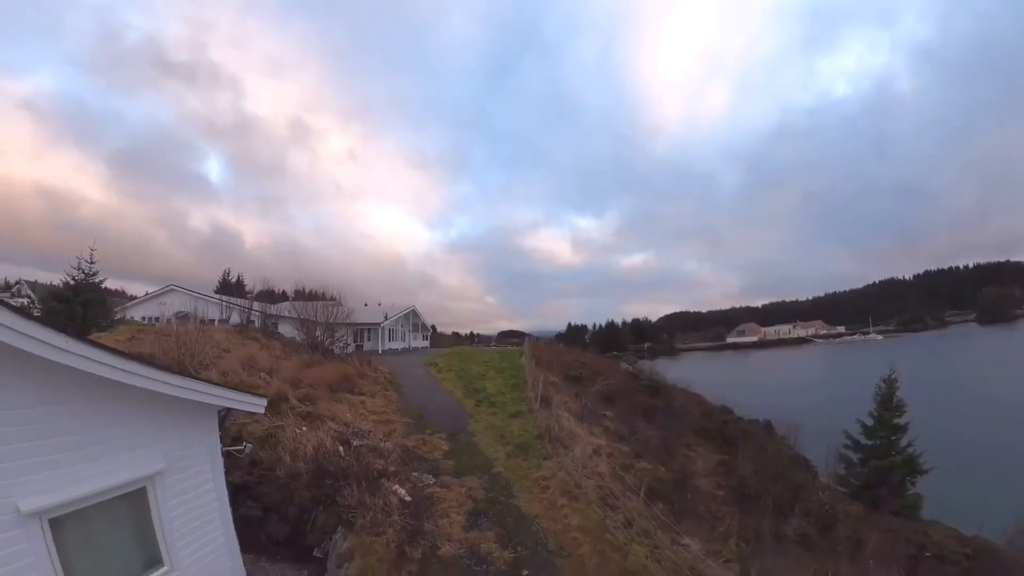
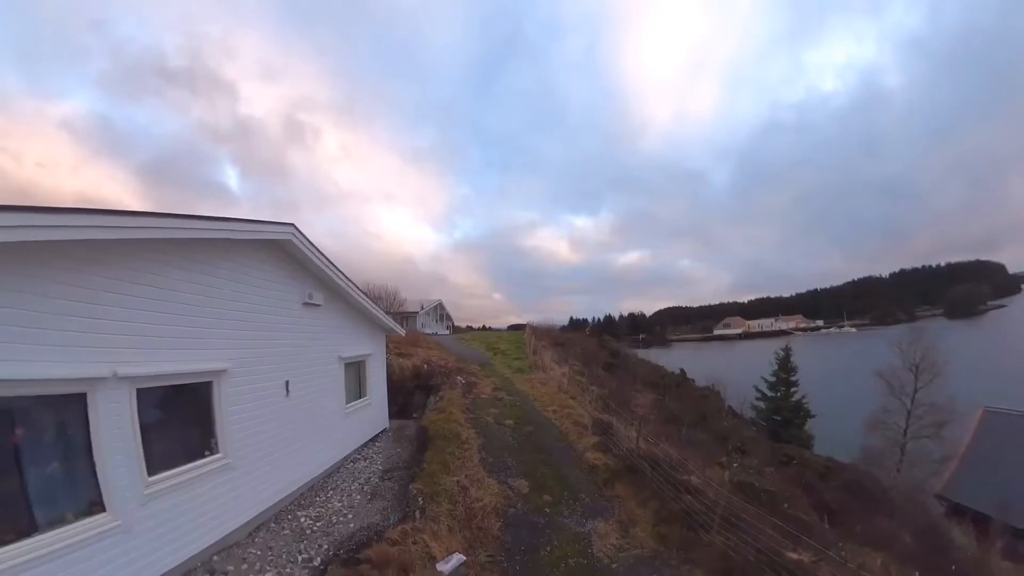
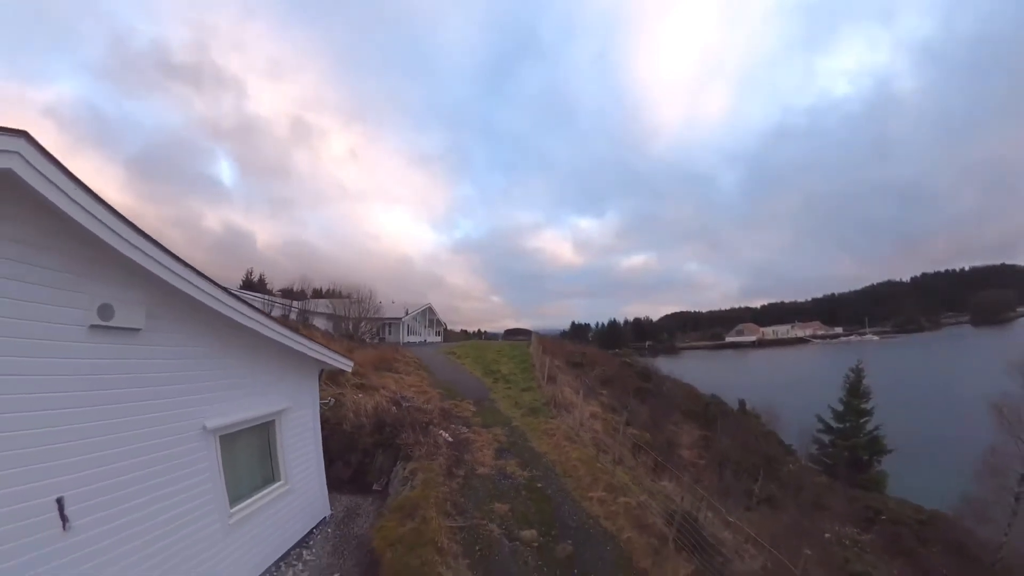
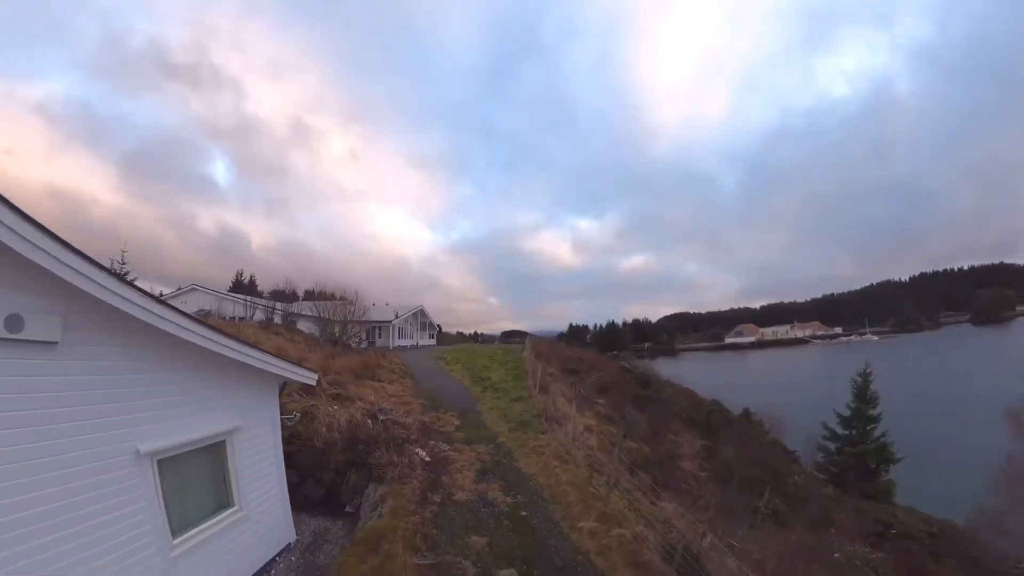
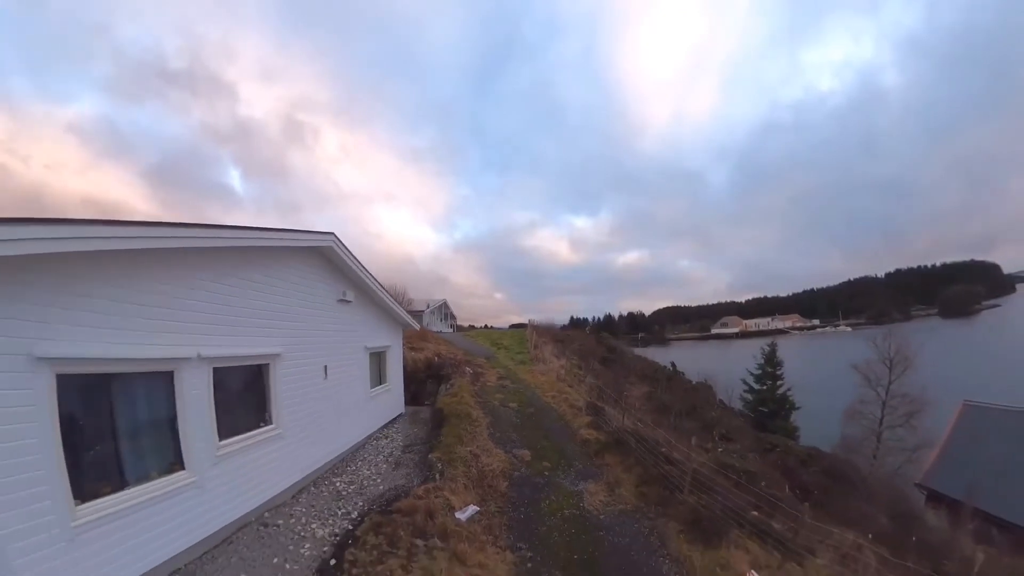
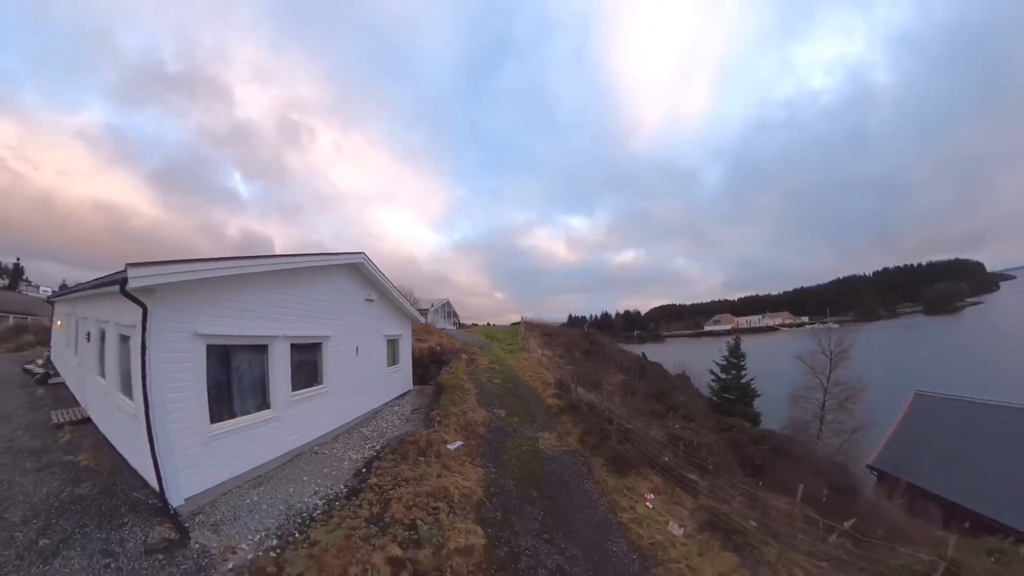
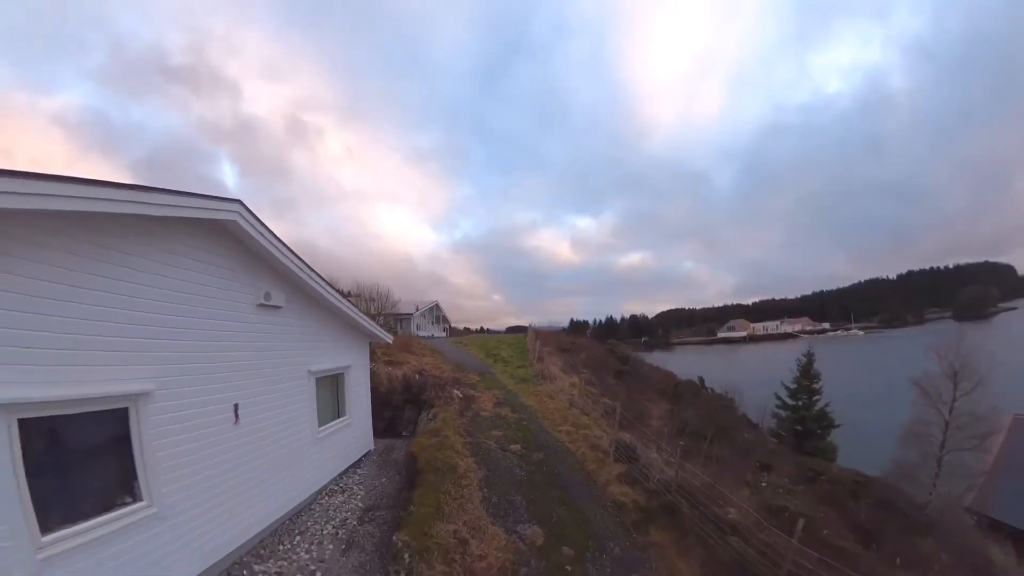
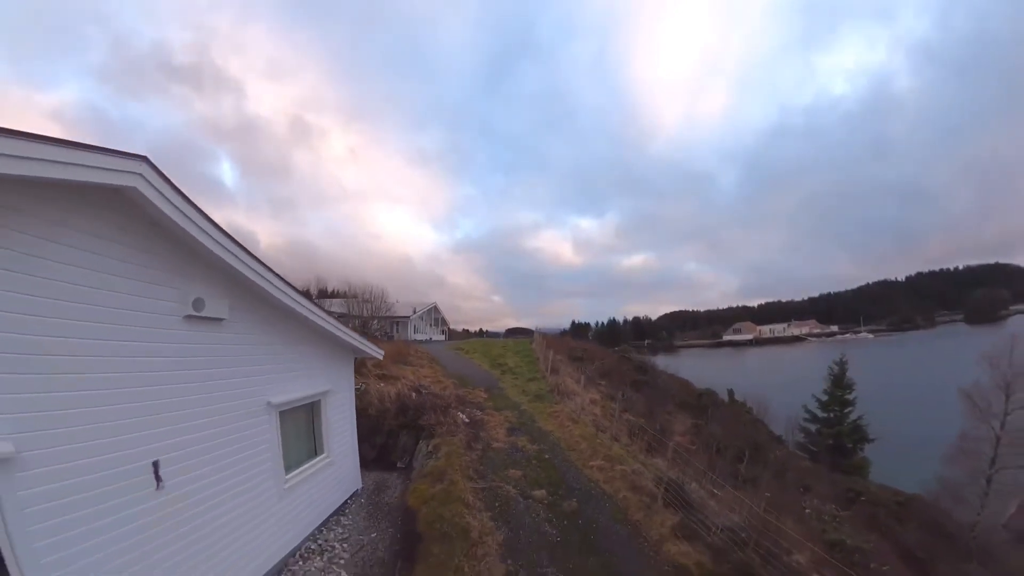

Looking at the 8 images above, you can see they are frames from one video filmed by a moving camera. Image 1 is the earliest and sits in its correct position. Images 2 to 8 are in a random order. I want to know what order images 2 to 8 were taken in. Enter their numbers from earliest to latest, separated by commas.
4, 3, 8, 7, 2, 5, 6
